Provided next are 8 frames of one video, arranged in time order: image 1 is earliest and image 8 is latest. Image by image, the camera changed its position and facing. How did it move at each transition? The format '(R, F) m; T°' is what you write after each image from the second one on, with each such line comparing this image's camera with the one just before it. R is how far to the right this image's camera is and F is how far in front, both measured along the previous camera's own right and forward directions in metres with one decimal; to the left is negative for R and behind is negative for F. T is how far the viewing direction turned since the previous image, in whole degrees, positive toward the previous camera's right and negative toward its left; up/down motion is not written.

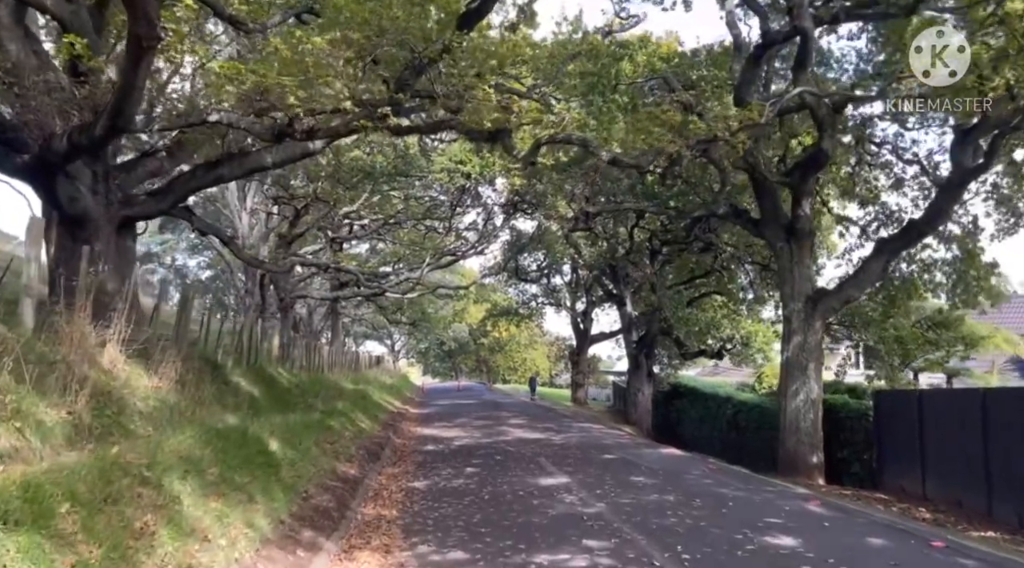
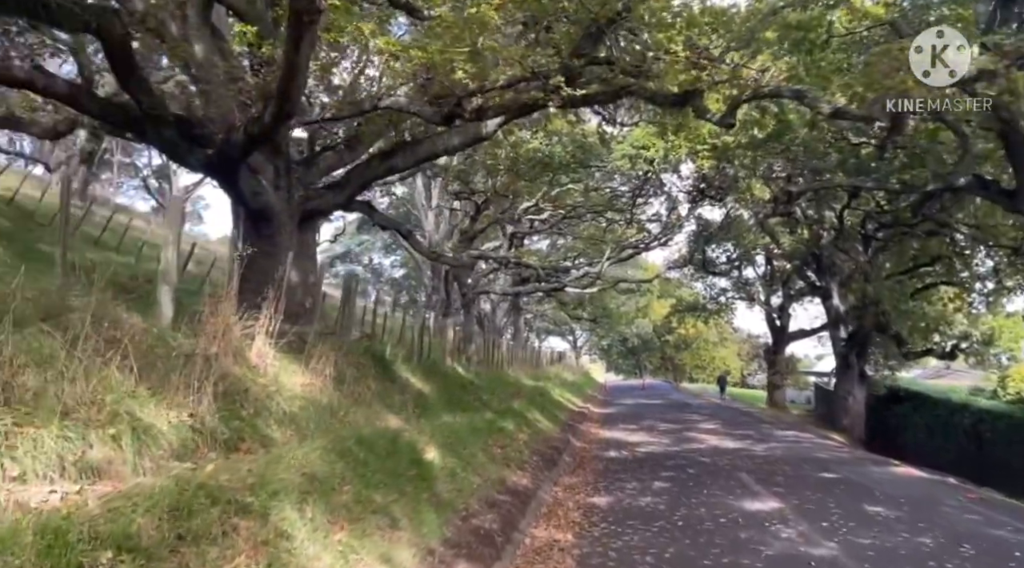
(-0.1, +1.3) m; -14°
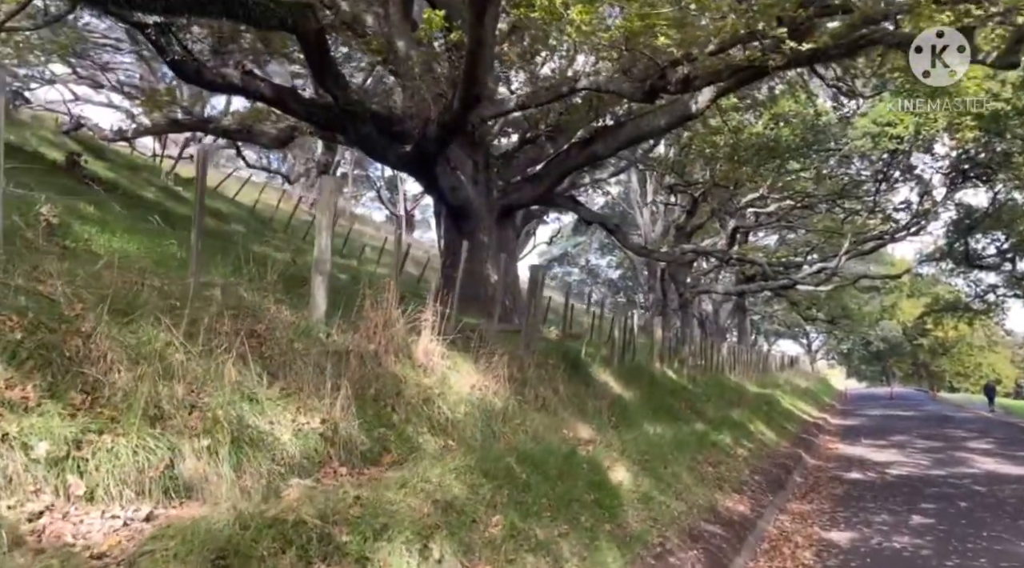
(+0.1, +1.0) m; -17°
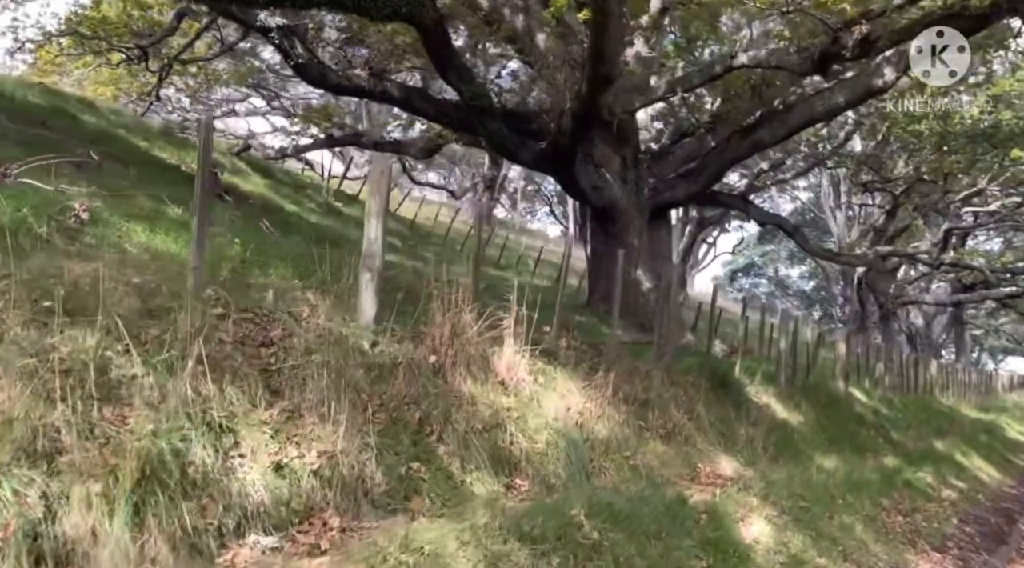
(+0.5, +1.1) m; -14°
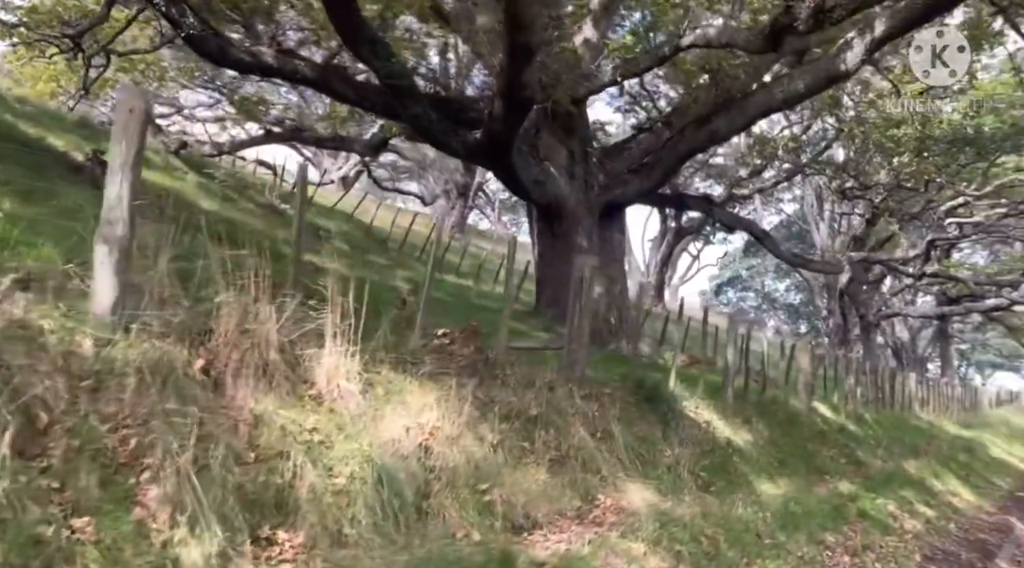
(+0.8, +1.0) m; +1°
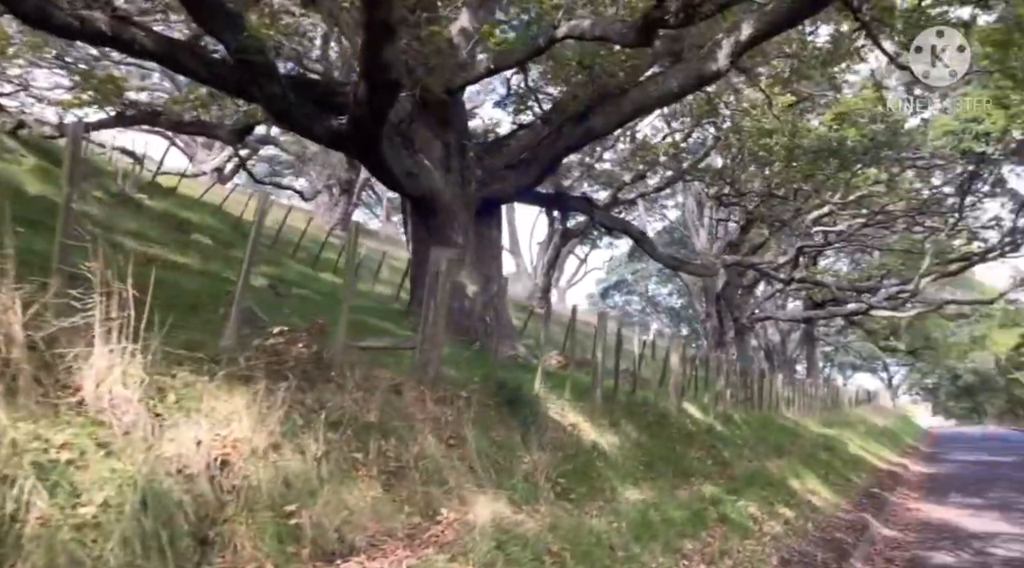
(+0.3, +0.4) m; +8°
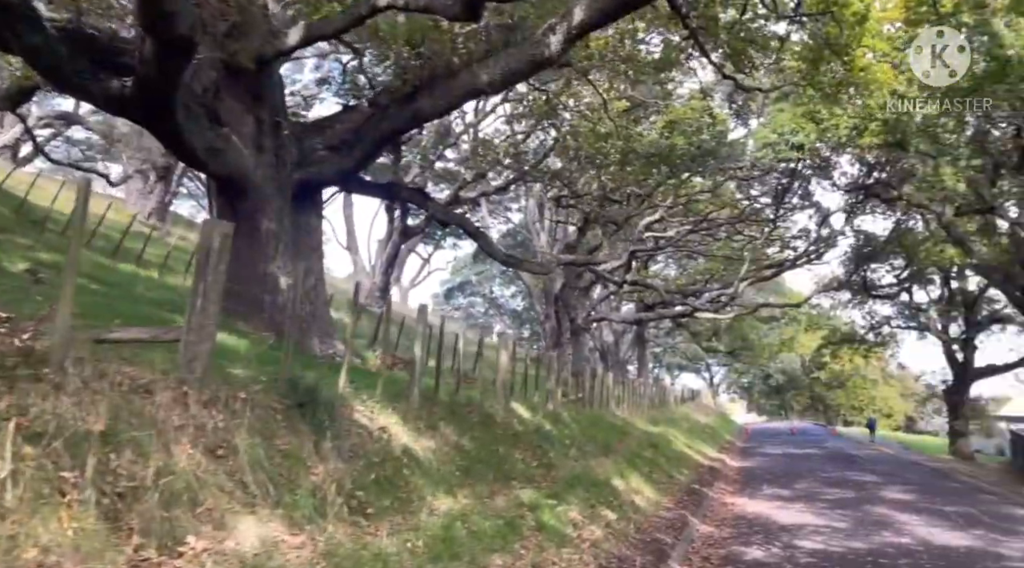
(+0.3, +0.6) m; +12°
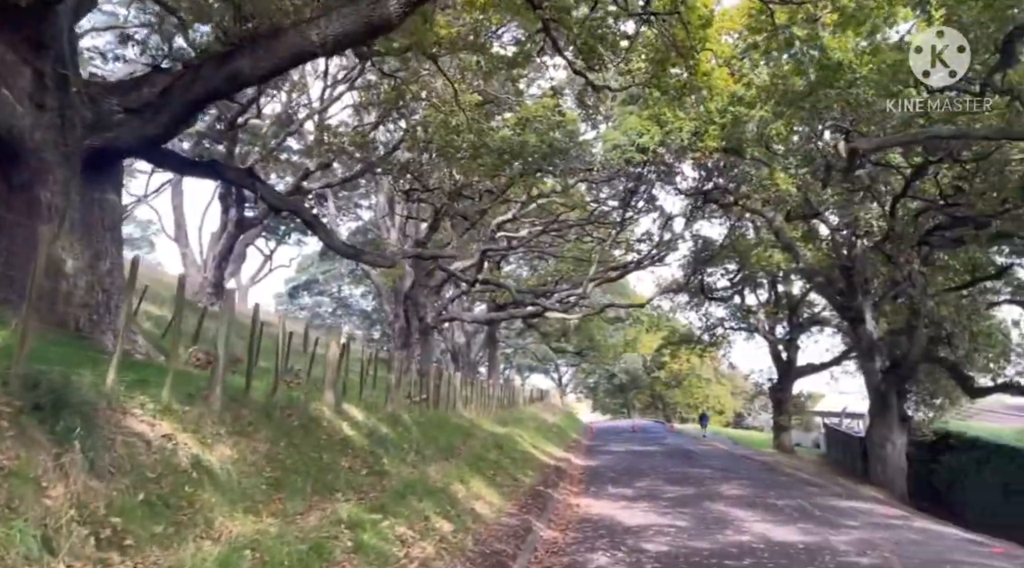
(+0.2, +0.7) m; +11°
